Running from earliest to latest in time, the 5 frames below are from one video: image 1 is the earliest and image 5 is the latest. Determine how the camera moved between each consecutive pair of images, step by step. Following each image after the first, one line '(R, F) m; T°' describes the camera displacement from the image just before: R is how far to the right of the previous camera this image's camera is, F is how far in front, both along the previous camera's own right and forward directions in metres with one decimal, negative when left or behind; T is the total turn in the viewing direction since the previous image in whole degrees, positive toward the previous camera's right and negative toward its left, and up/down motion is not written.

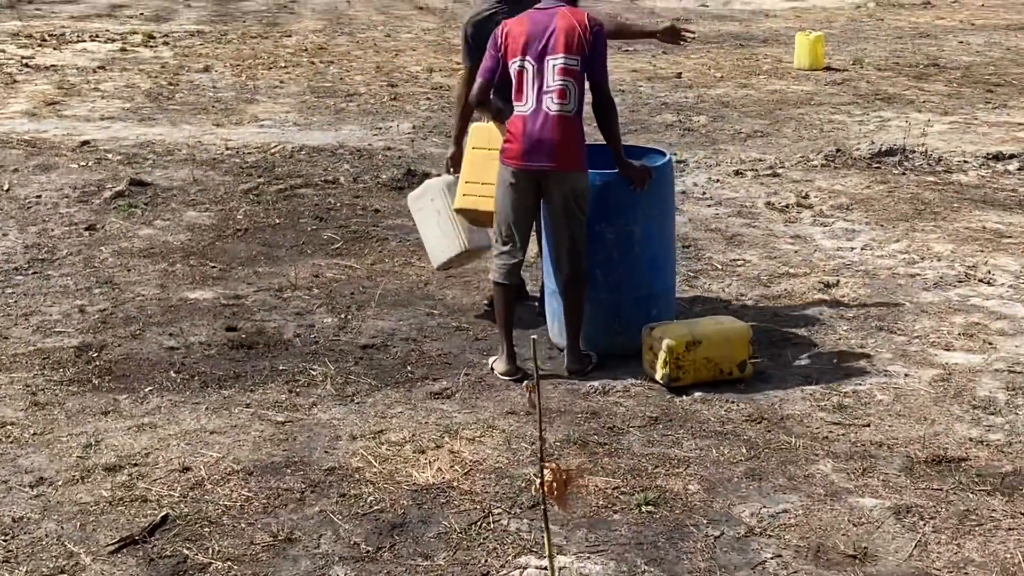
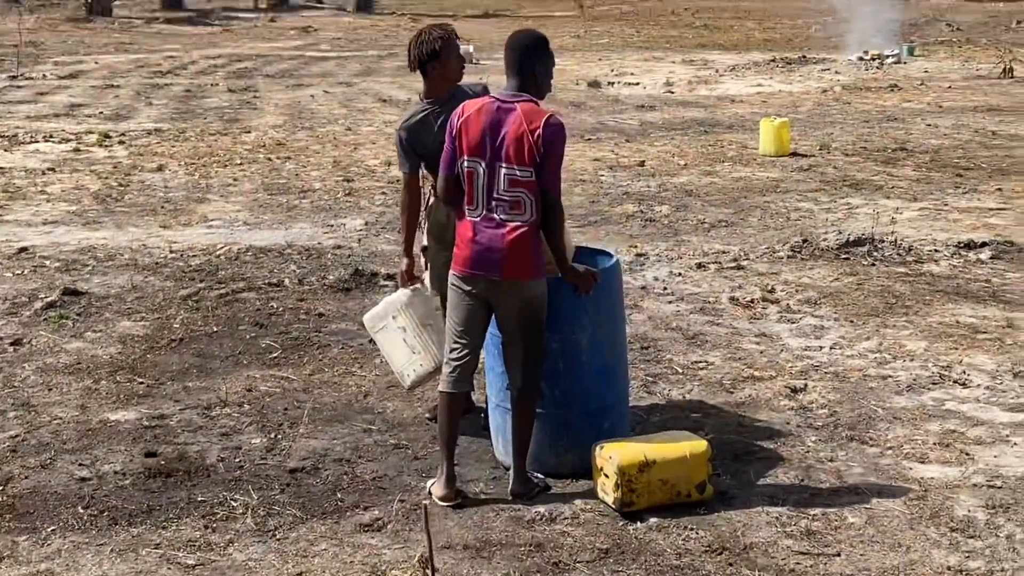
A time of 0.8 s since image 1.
(+0.1, +0.3) m; +1°
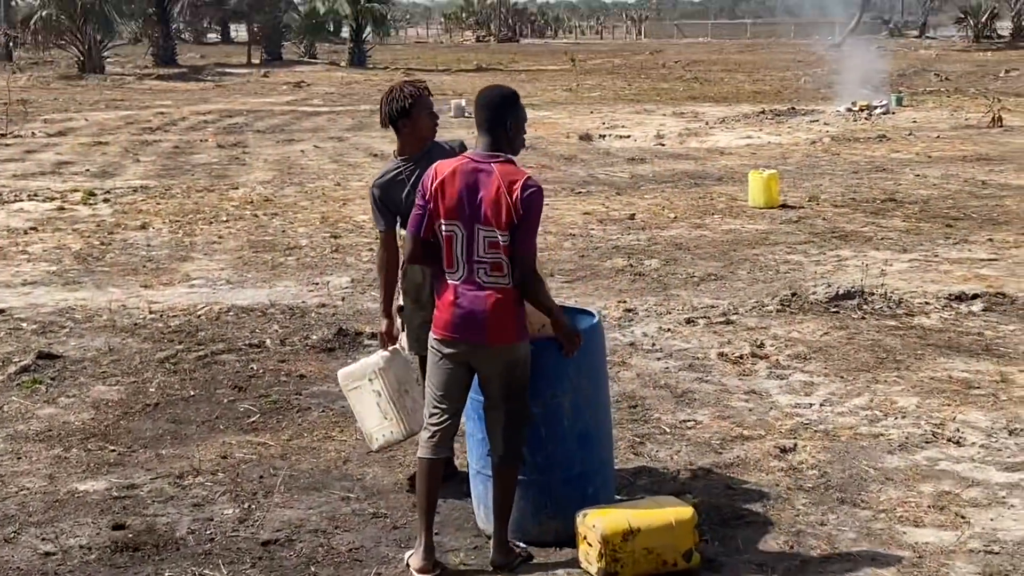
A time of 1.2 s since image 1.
(+0.1, +0.1) m; 0°
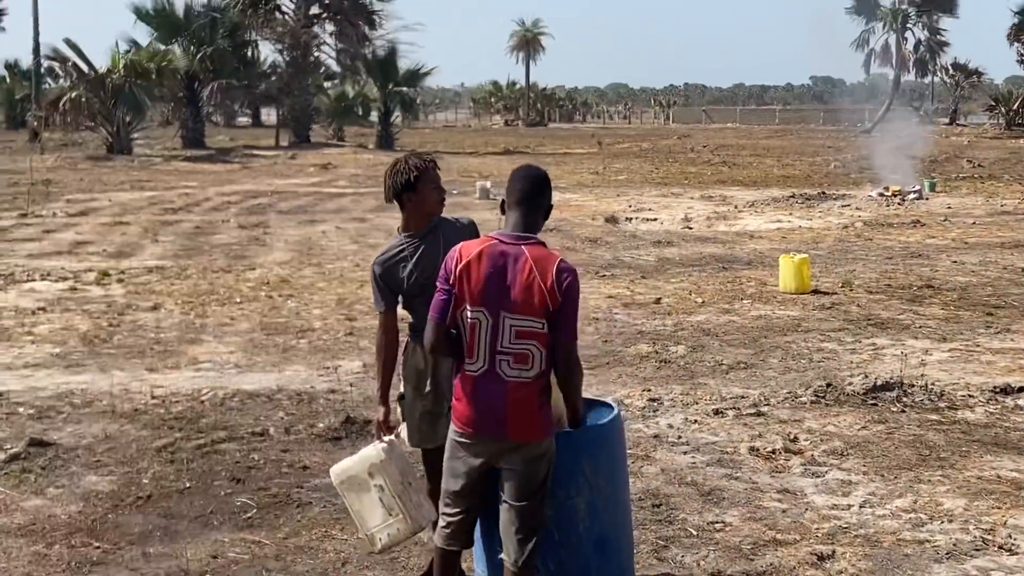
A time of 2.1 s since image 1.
(0.0, +0.3) m; -1°
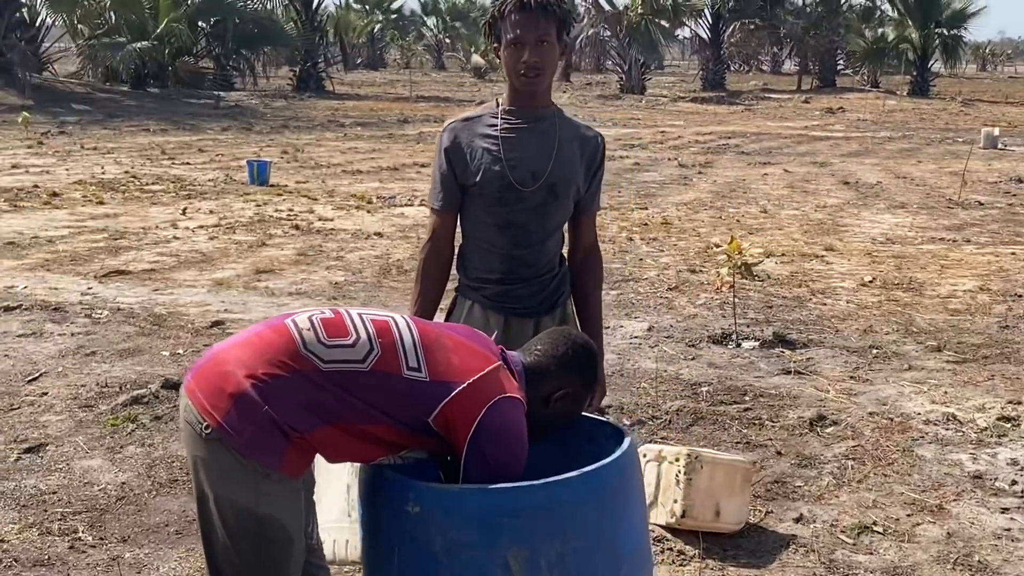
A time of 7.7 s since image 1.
(+0.9, +1.9) m; -23°
